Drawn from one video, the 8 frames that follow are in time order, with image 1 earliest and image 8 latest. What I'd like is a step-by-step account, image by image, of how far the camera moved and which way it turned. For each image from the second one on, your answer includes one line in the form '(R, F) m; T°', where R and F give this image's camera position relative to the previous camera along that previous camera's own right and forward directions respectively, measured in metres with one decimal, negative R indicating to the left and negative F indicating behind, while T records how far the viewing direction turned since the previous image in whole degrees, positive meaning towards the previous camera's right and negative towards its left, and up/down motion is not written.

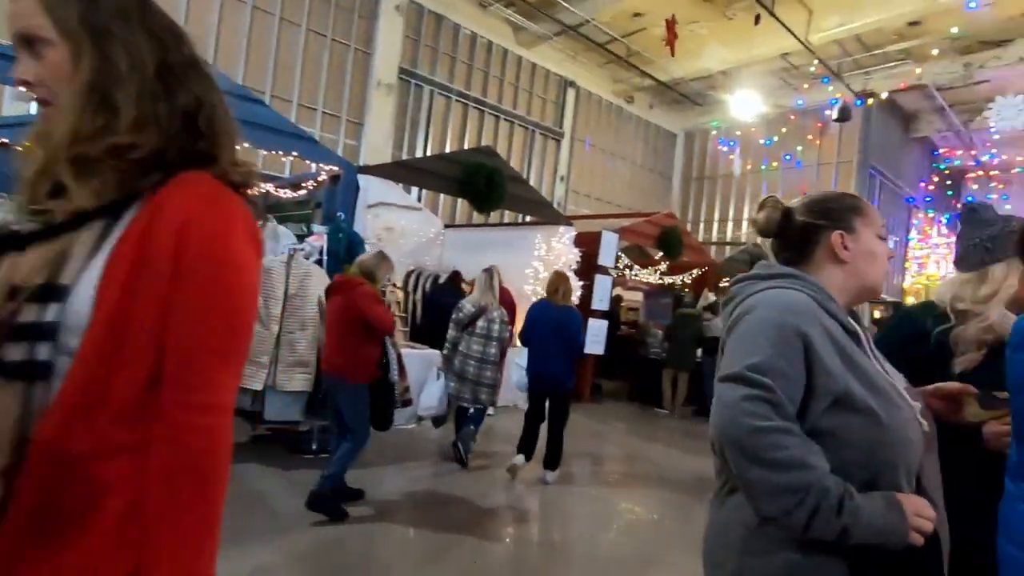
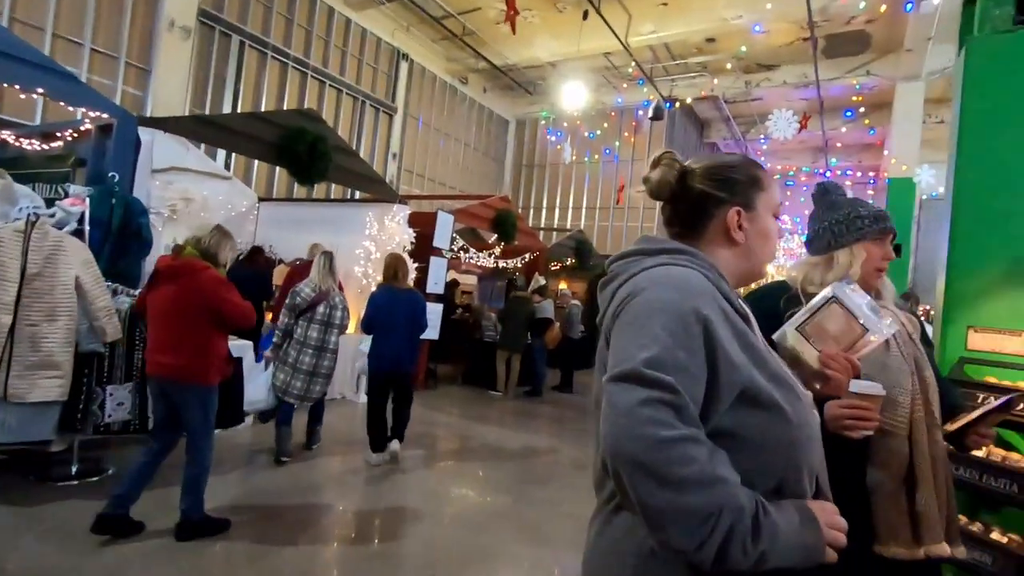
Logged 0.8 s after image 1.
(0.0, +0.3) m; +18°
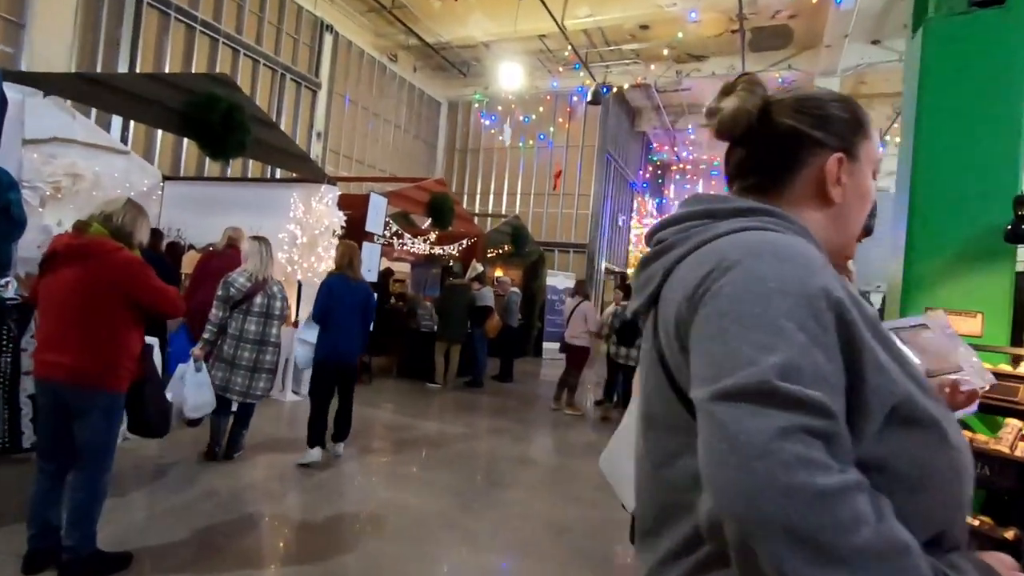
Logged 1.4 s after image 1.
(-0.1, +0.3) m; +7°
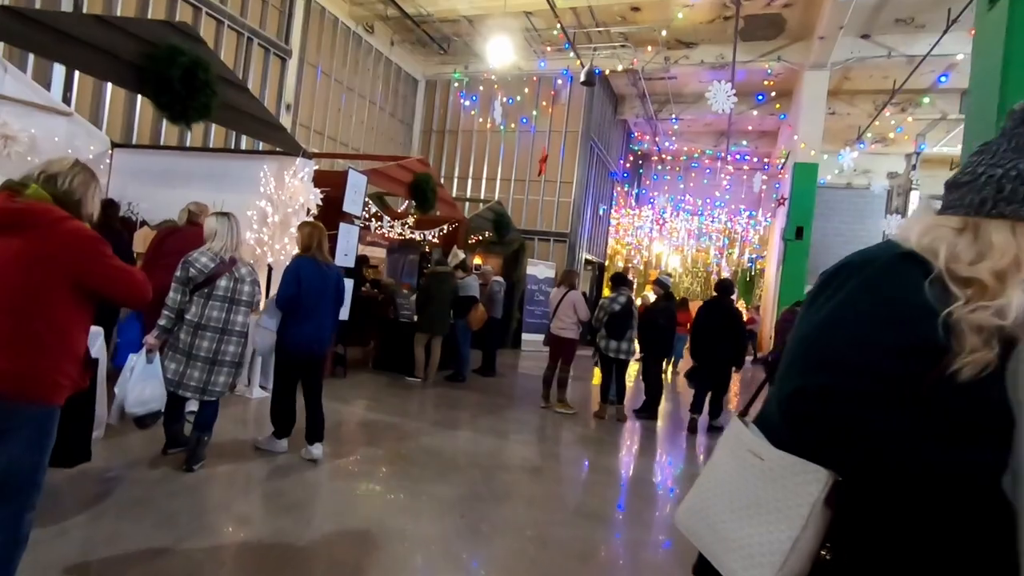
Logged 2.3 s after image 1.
(-0.3, +0.5) m; +4°
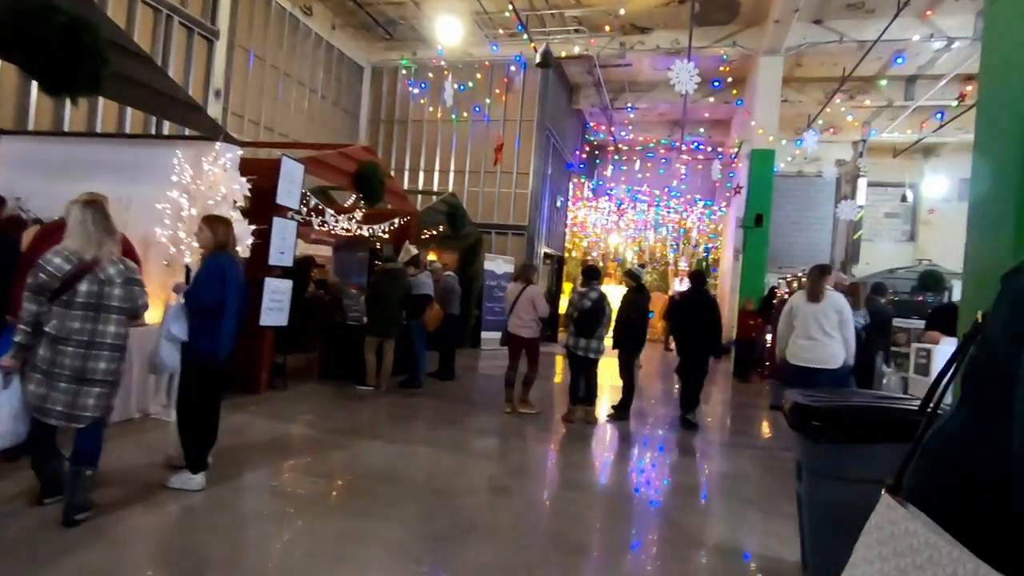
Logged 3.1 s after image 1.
(0.0, +0.5) m; +5°
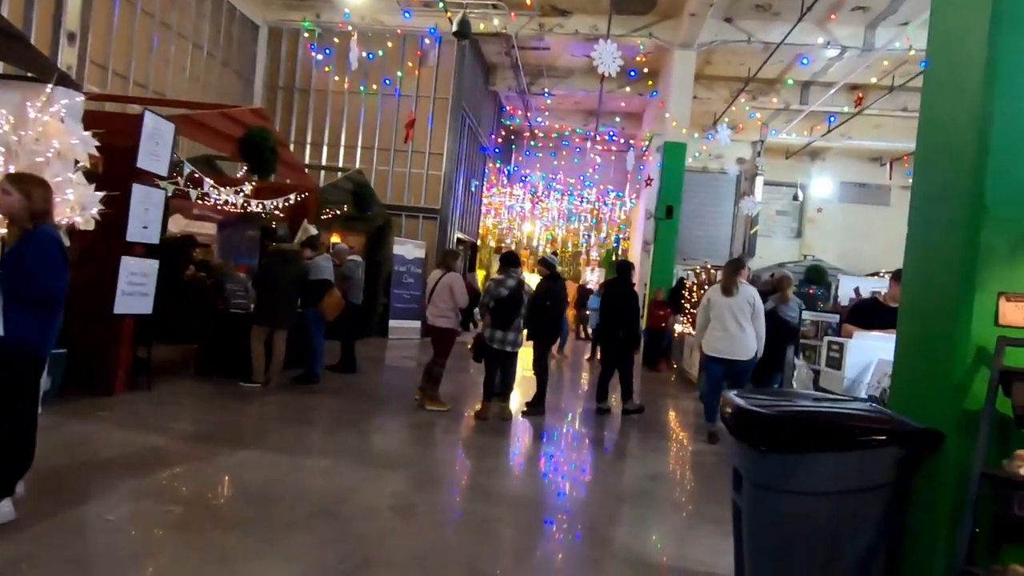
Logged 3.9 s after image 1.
(0.0, +0.5) m; +9°
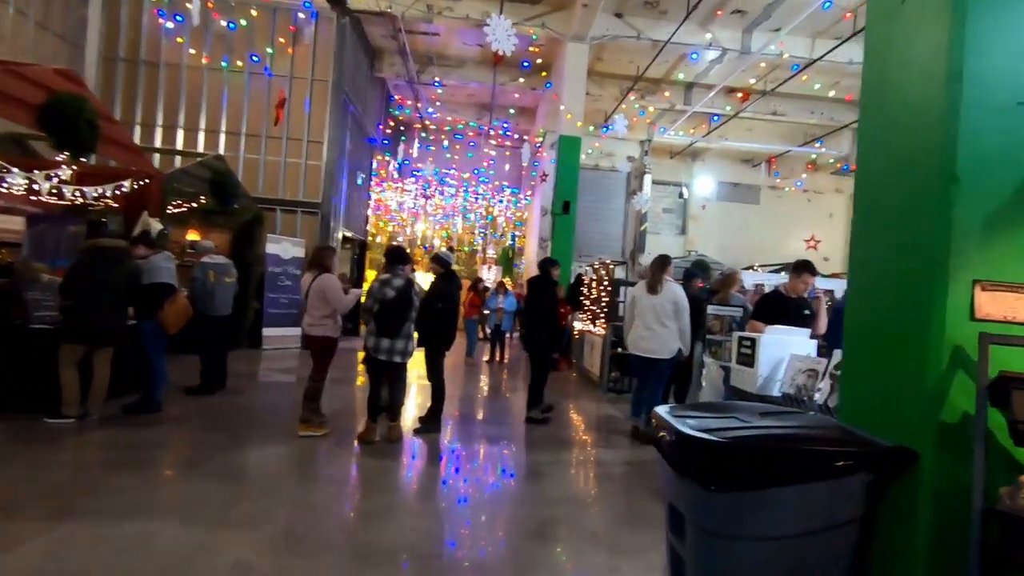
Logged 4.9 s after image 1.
(+0.1, +0.6) m; +11°
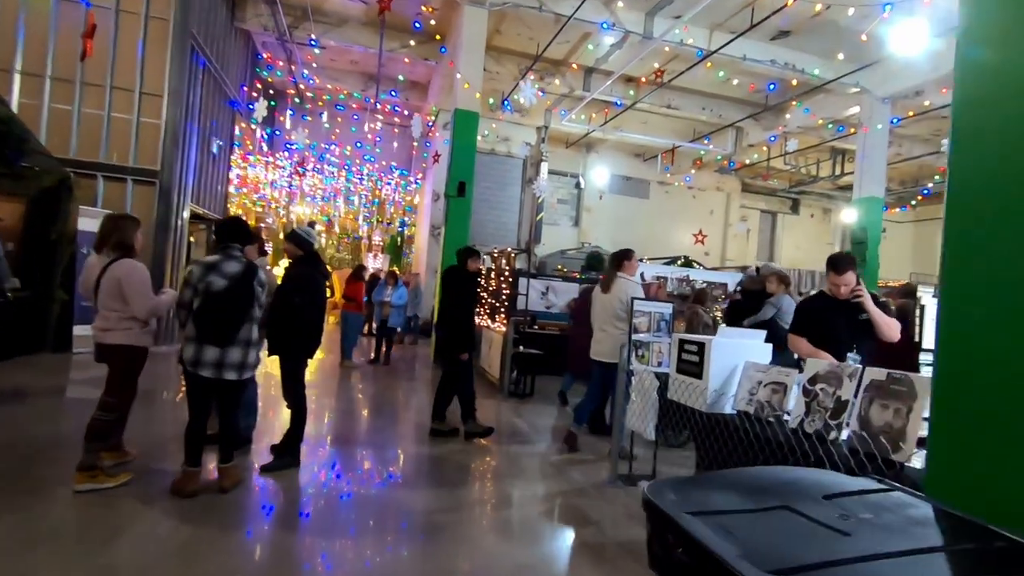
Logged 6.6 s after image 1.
(0.0, +1.0) m; +12°
